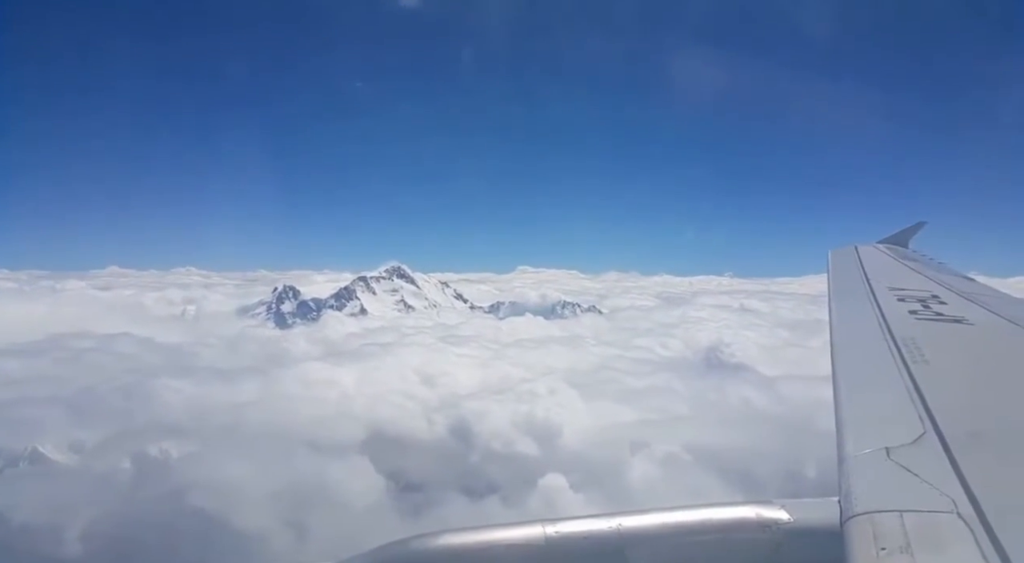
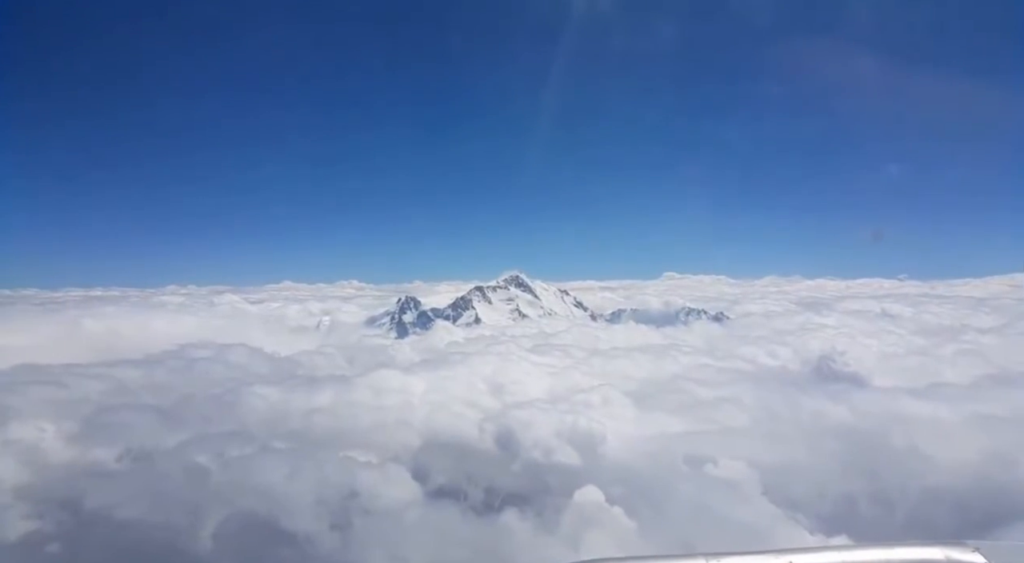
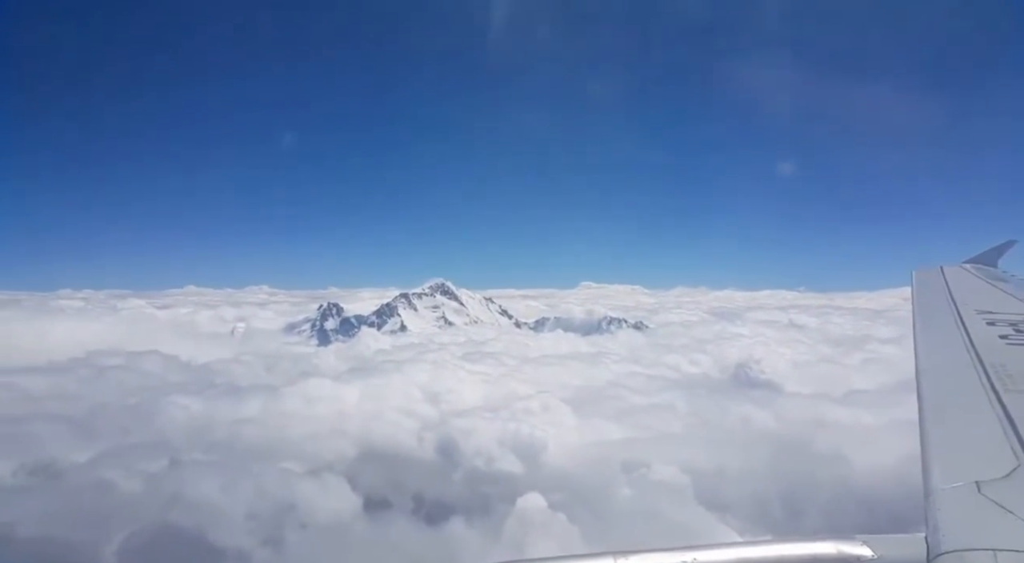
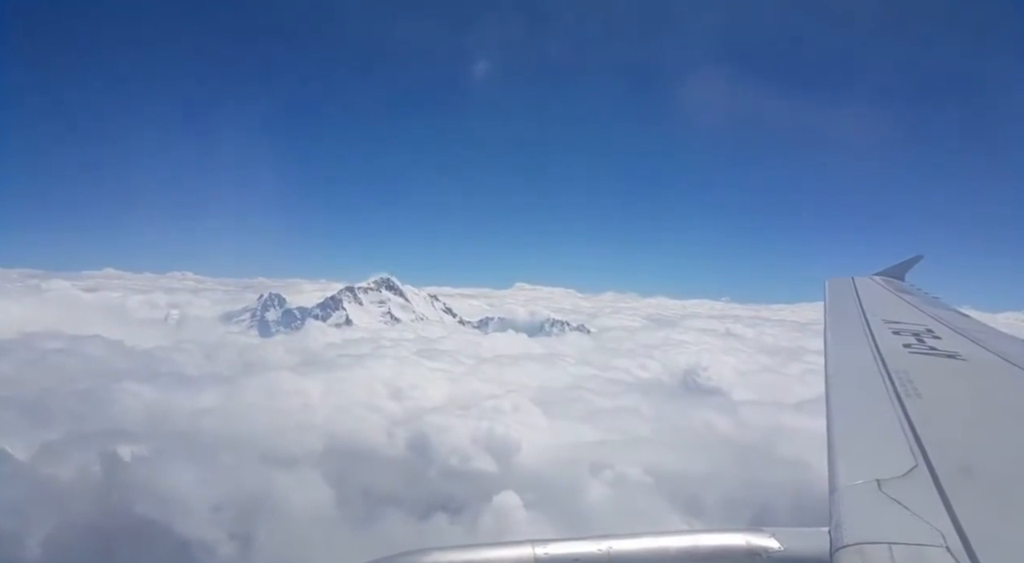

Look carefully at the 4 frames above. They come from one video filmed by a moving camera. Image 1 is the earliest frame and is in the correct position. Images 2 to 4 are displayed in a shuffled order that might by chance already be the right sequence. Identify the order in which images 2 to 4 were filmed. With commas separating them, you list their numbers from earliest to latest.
4, 3, 2
